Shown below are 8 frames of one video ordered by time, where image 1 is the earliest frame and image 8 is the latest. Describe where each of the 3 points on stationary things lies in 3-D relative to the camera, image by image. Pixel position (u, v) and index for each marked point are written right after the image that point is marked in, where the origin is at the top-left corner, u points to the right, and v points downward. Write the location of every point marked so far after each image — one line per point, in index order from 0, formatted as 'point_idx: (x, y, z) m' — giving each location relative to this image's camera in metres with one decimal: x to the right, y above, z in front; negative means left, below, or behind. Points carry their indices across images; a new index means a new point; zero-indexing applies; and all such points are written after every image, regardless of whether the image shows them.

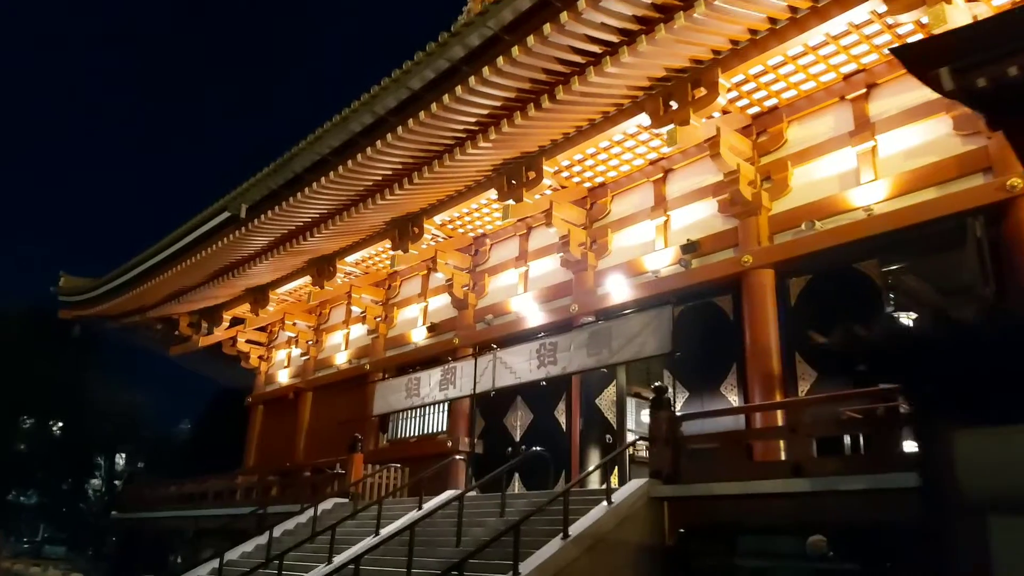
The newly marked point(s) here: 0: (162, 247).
0: (-6.2, +0.8, +13.9) m
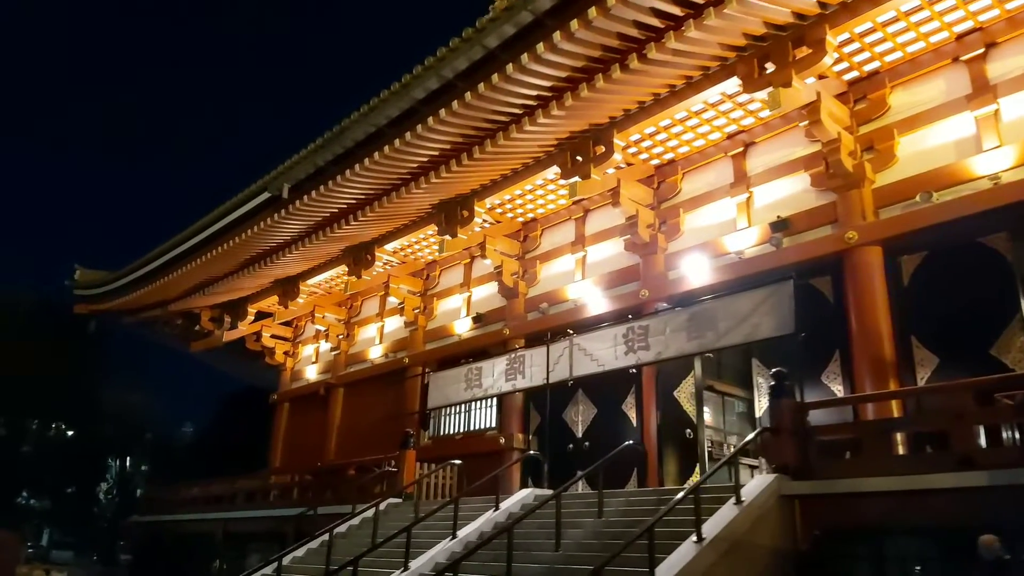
0: (-5.5, +0.9, +13.2) m
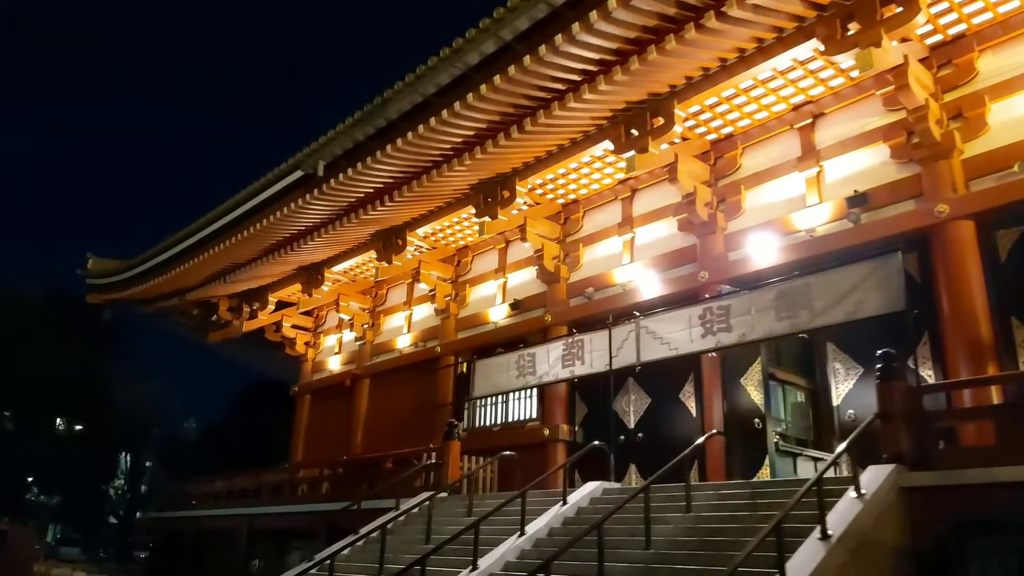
0: (-4.9, +1.2, +12.6) m
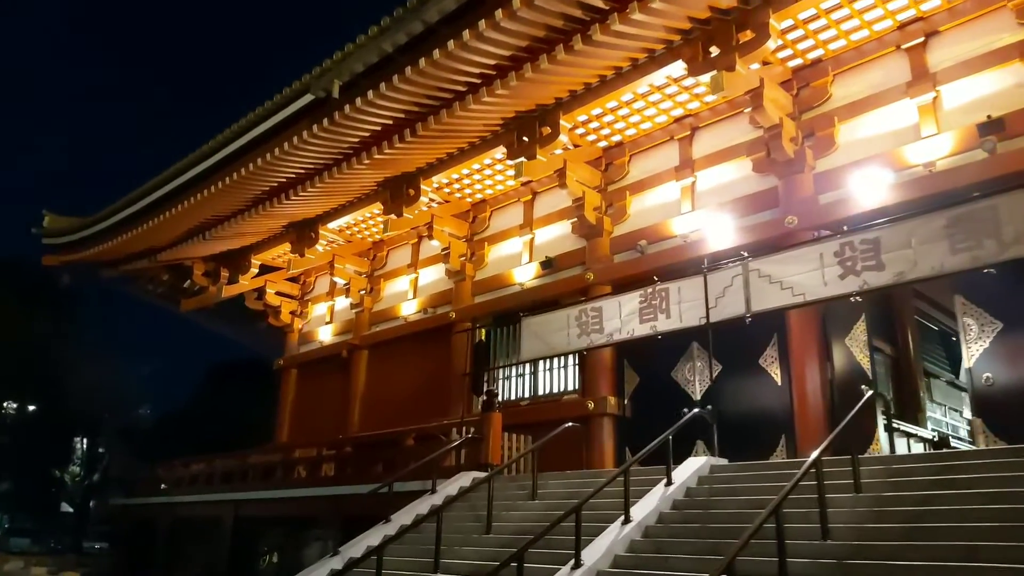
0: (-4.6, +1.8, +11.0) m
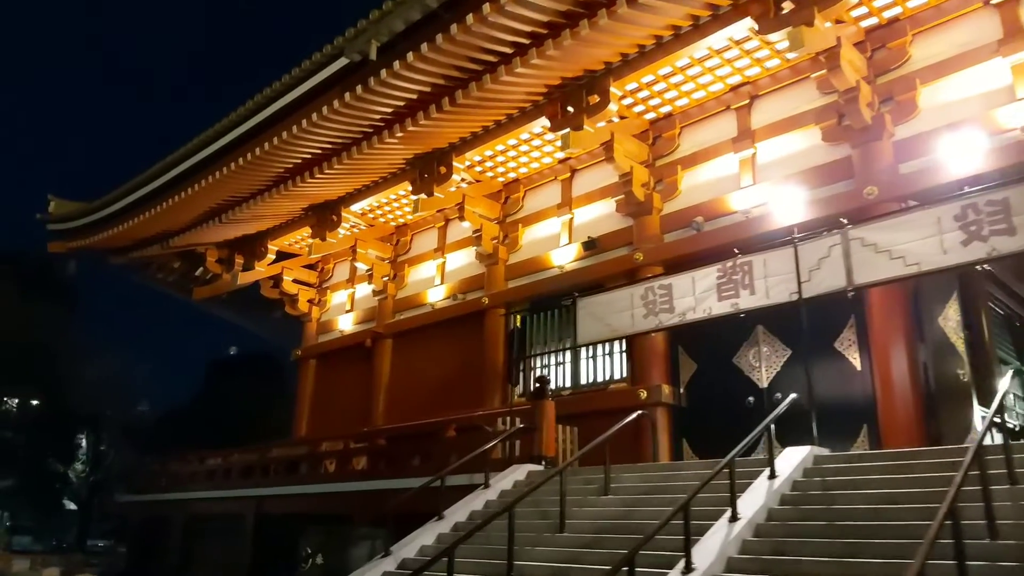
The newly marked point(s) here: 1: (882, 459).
0: (-4.1, +2.0, +10.4) m
1: (+2.2, -1.0, +4.6) m
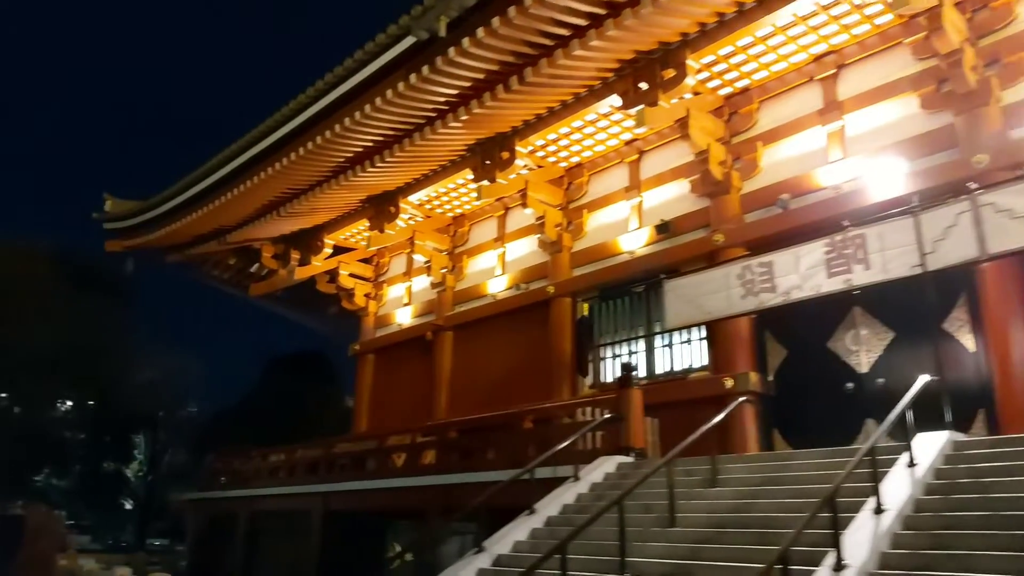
0: (-3.3, +2.1, +10.3) m
1: (+2.8, -0.8, +4.2) m
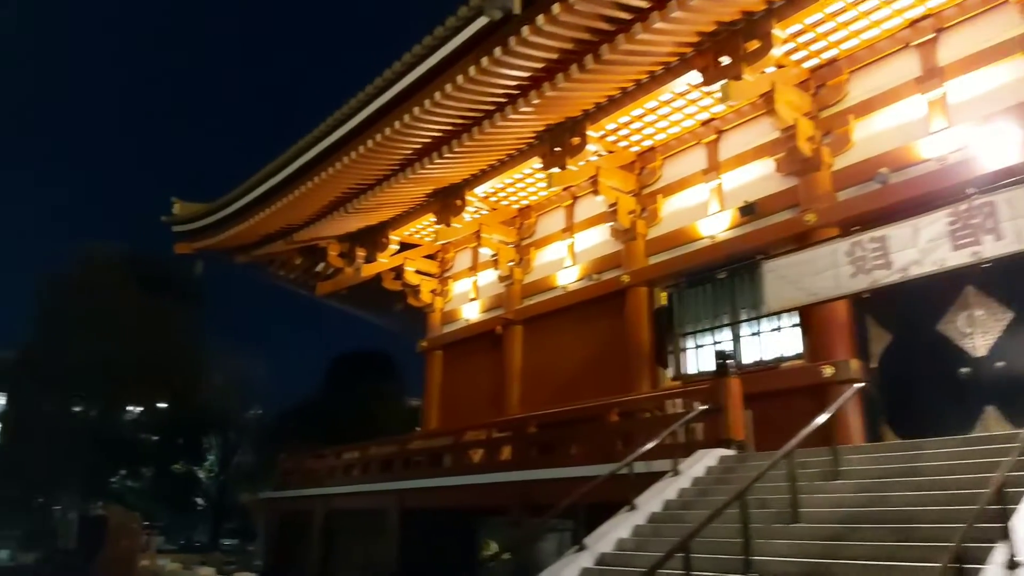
0: (-2.4, +2.1, +10.2) m
1: (+3.4, -0.7, +3.7) m
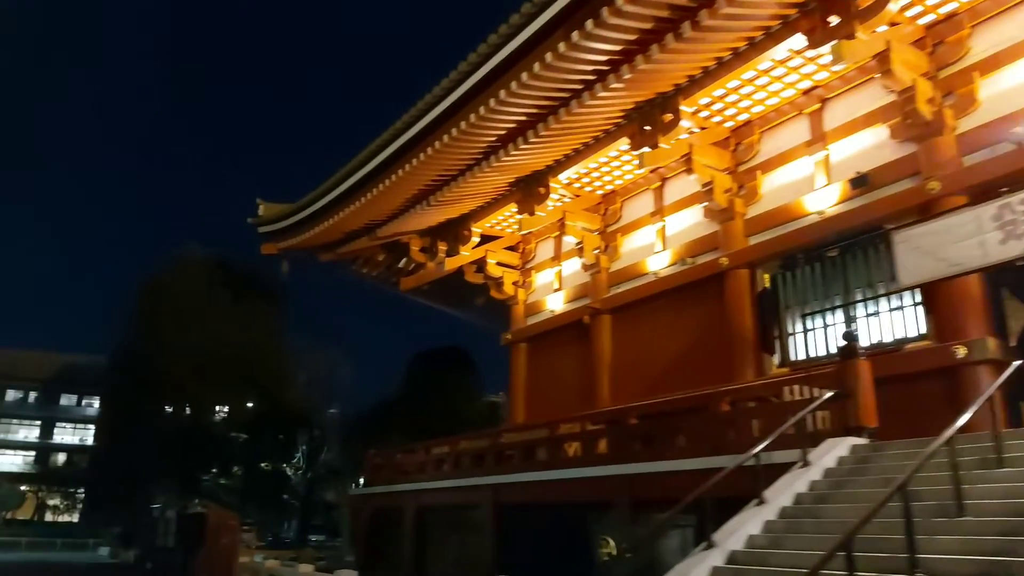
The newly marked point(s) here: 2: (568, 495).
0: (-1.3, +2.2, +10.0) m
1: (+4.0, -0.5, +3.1) m
2: (+0.6, -2.2, +8.0) m
